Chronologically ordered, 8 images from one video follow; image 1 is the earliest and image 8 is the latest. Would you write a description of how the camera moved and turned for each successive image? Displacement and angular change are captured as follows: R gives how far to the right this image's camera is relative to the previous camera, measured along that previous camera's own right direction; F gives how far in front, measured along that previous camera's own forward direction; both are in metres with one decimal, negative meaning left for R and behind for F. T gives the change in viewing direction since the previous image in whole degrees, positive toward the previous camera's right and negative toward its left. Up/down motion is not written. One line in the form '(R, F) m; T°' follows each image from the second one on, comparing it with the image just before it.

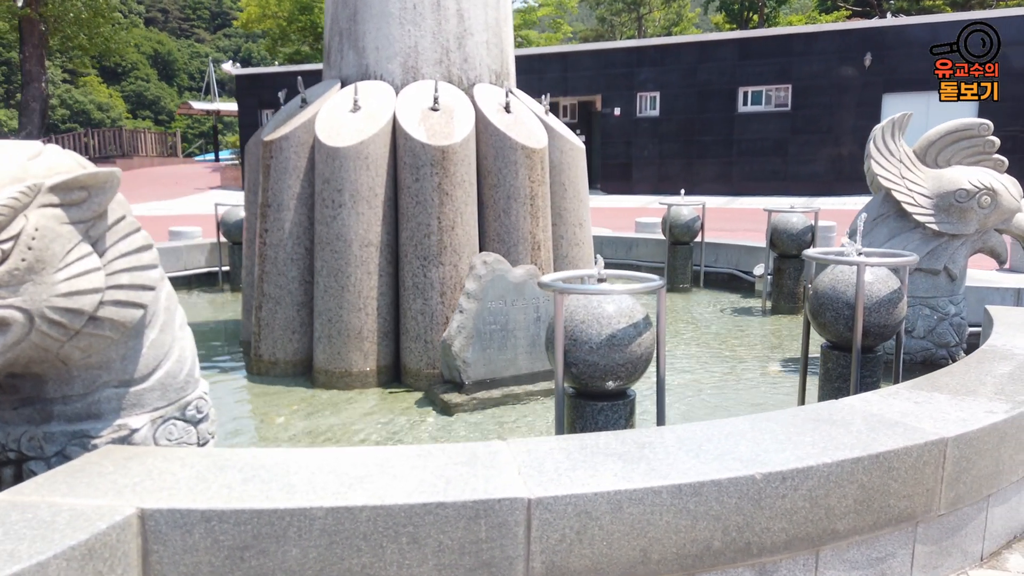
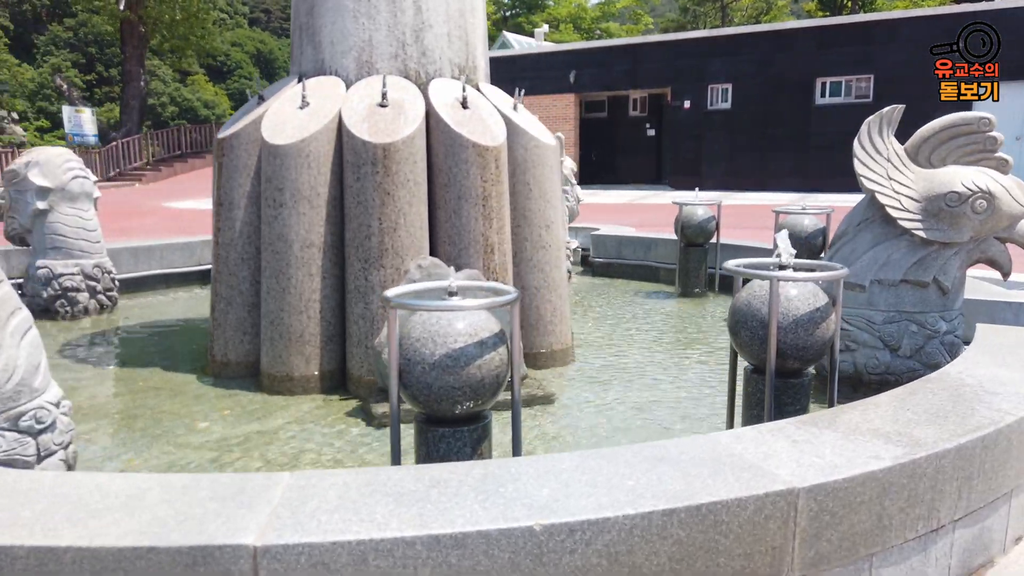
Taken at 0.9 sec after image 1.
(+0.9, +0.3) m; -6°
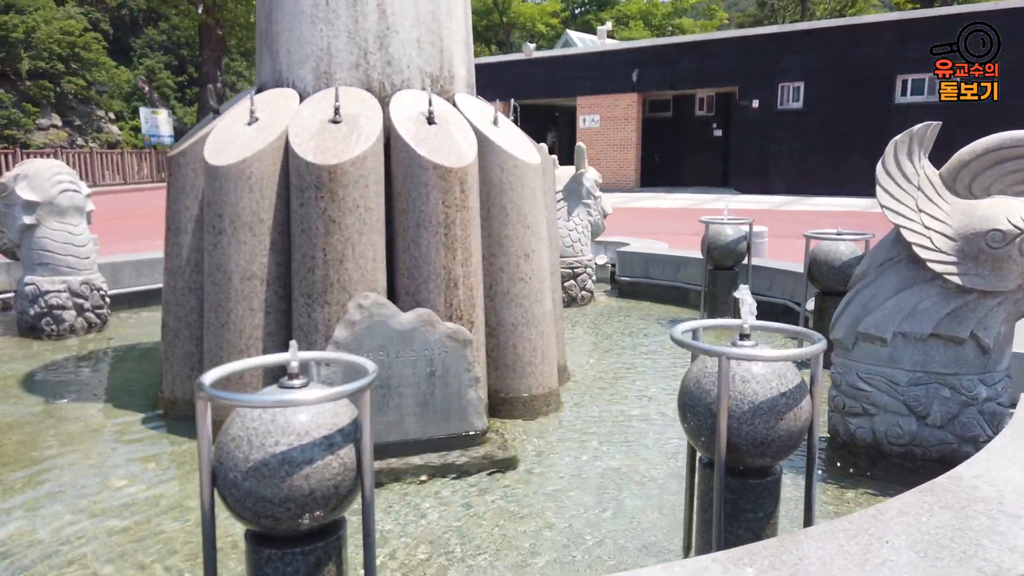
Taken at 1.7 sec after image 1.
(+0.6, +0.6) m; -5°
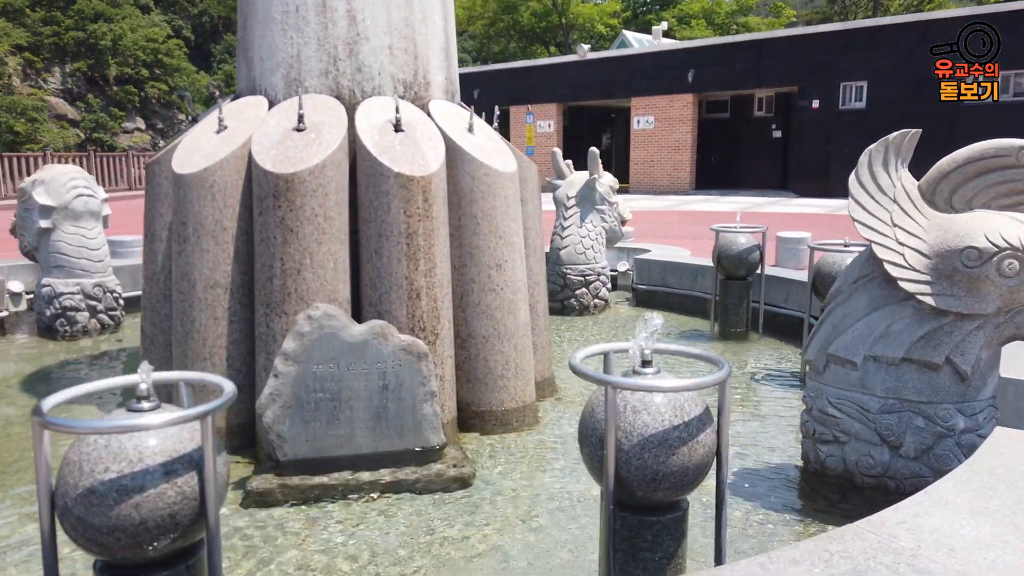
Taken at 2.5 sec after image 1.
(+0.6, +0.2) m; -5°
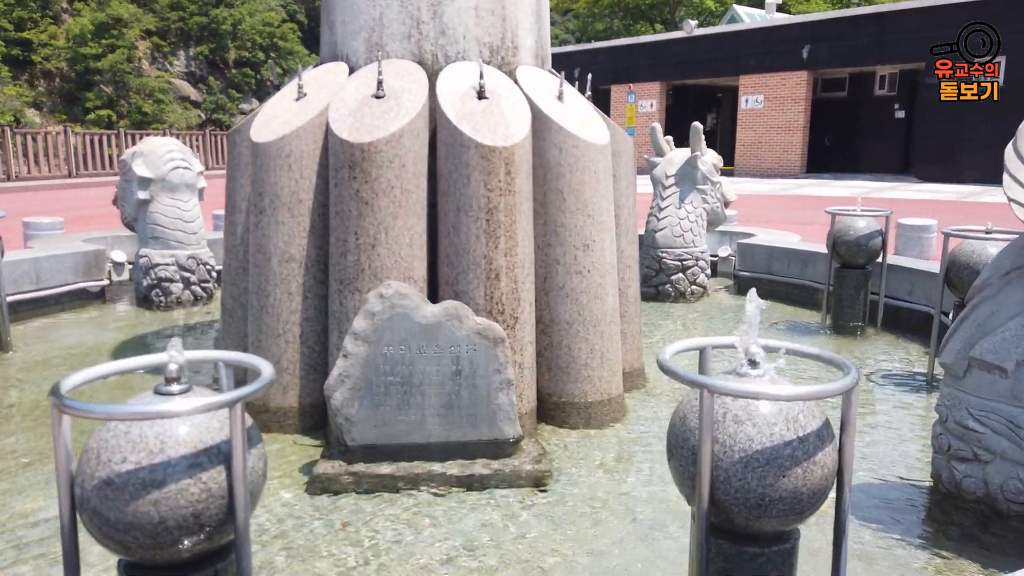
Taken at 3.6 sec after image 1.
(0.0, +0.3) m; -7°
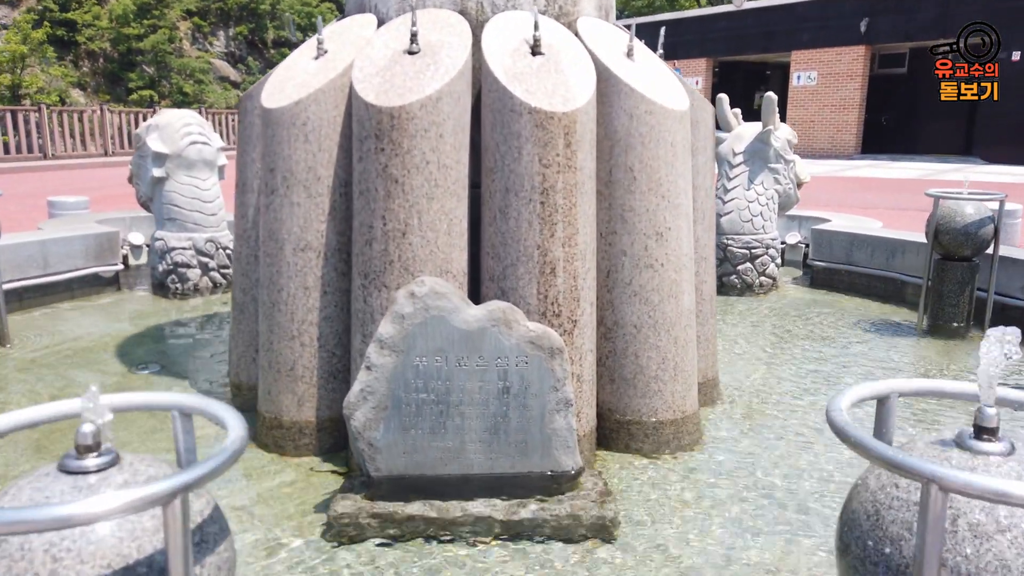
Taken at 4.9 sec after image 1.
(-0.1, +0.7) m; -3°
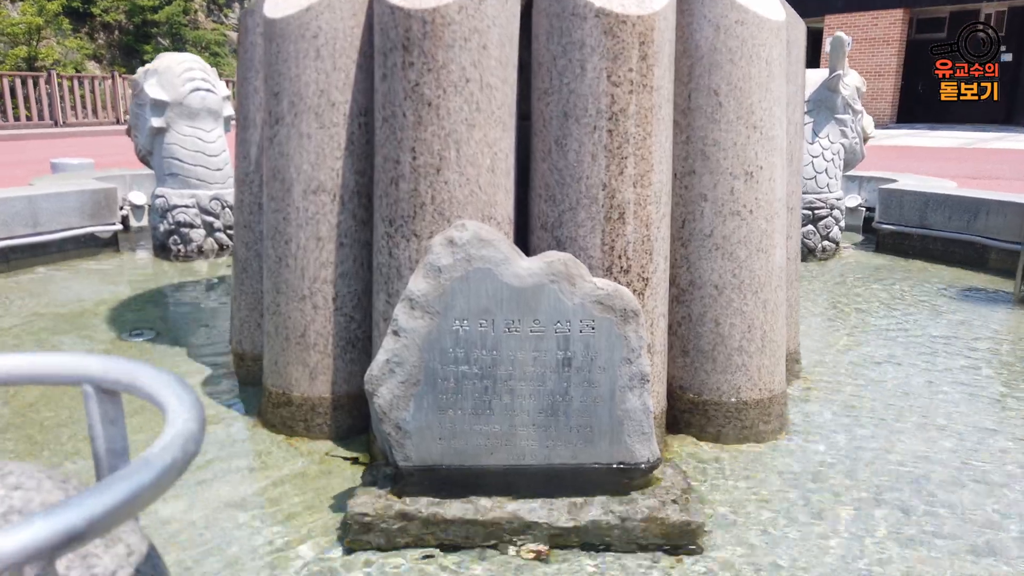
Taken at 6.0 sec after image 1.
(-0.2, +0.6) m; -1°
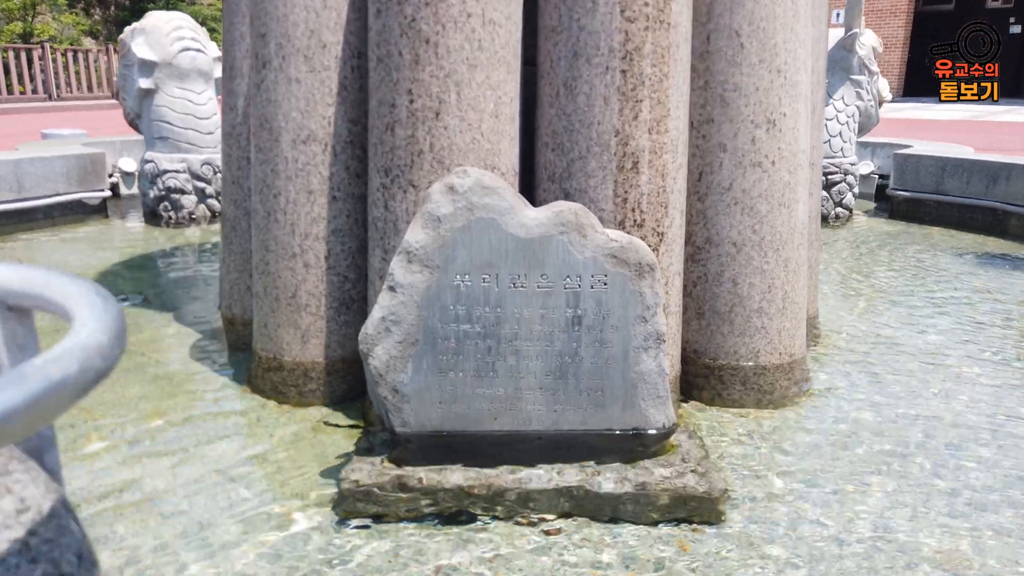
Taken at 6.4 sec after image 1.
(0.0, +0.2) m; 0°
